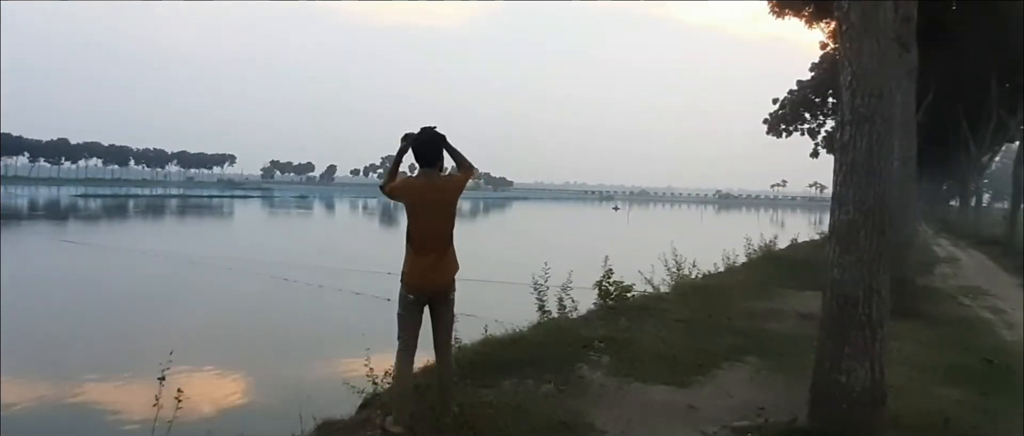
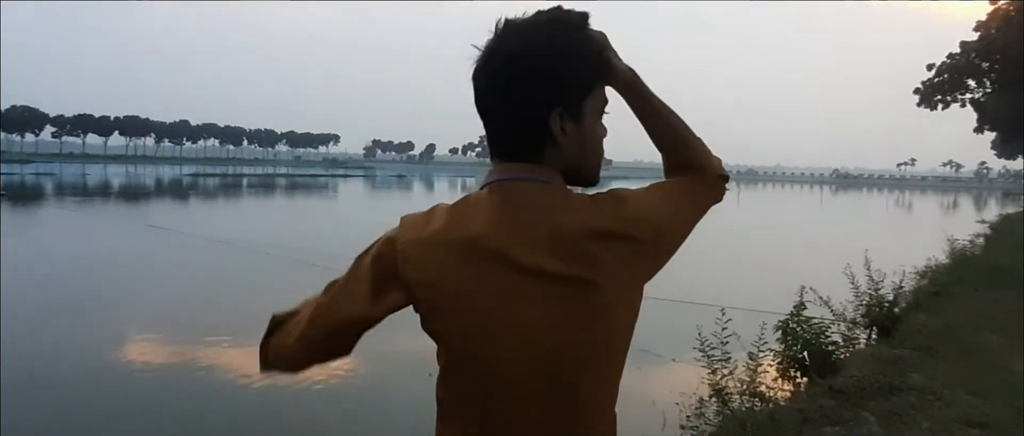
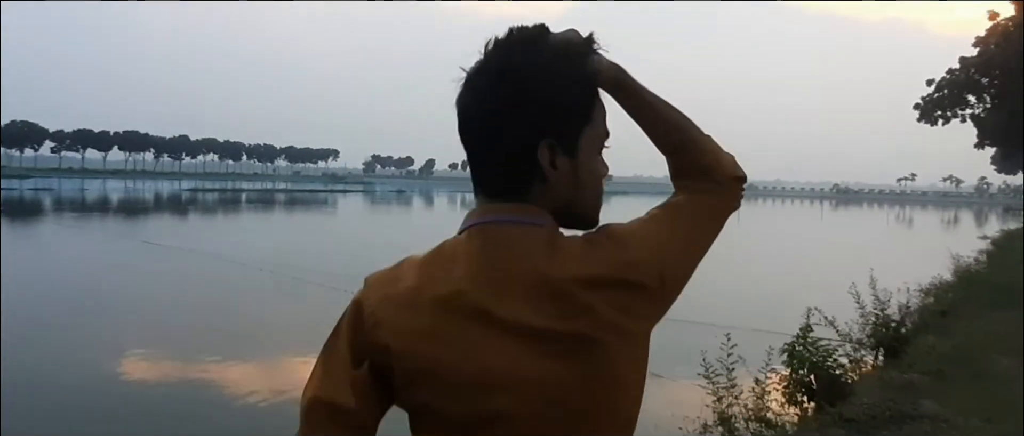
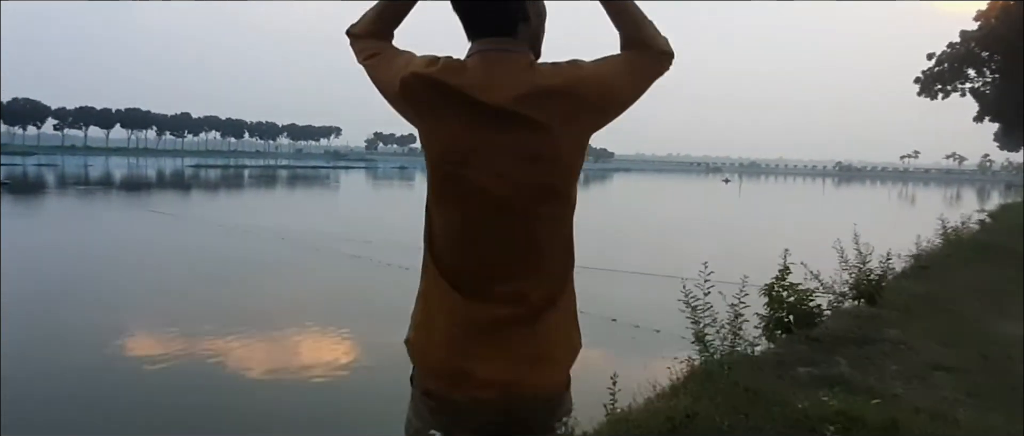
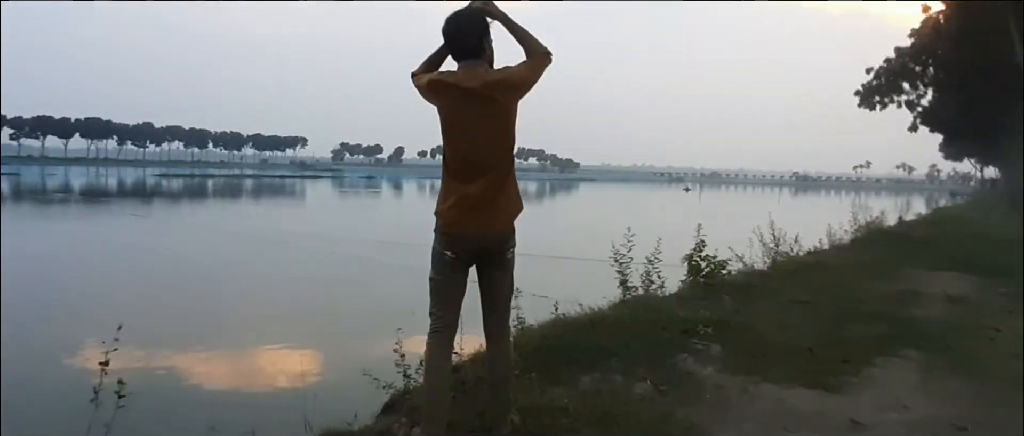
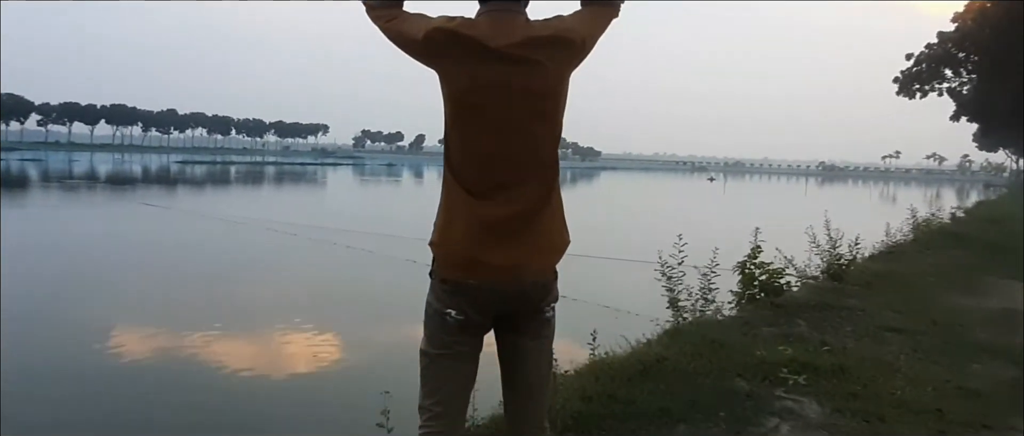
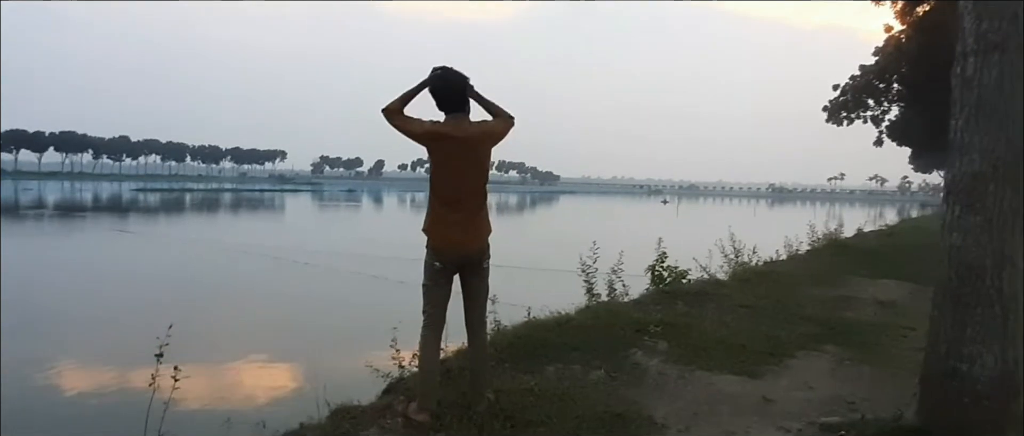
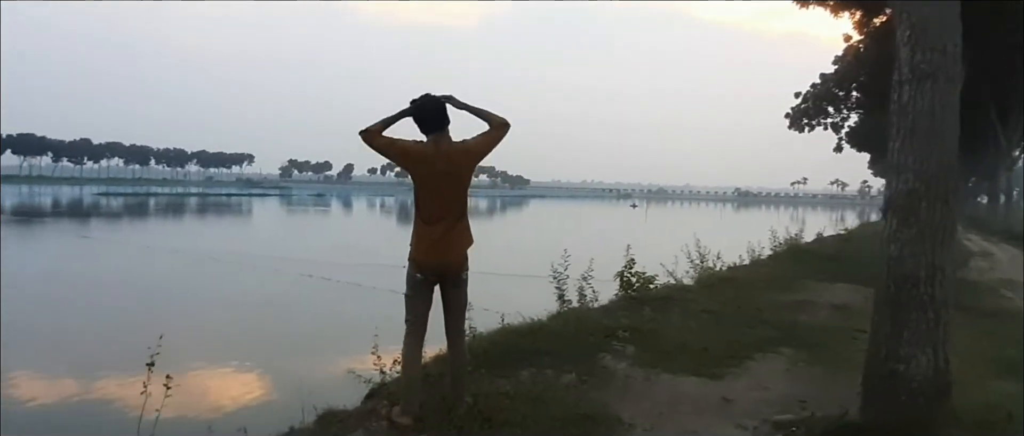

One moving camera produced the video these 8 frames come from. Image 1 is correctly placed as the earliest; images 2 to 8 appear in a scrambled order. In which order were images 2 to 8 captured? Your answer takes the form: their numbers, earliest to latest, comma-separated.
8, 7, 5, 6, 4, 2, 3
